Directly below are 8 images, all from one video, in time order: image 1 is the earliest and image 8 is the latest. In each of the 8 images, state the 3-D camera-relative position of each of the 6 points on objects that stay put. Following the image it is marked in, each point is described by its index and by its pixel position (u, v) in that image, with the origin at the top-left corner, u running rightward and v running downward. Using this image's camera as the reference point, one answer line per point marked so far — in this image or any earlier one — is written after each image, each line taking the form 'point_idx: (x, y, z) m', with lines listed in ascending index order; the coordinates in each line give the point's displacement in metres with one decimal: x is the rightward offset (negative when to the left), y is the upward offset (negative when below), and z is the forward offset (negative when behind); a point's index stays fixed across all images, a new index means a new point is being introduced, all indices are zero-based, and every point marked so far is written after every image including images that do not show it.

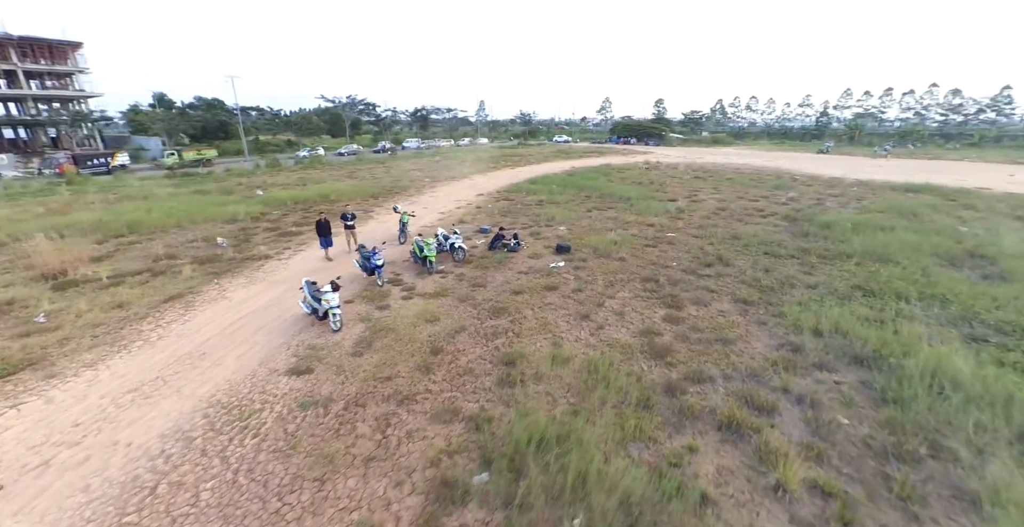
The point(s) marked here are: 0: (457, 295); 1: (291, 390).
0: (-1.3, -0.7, +9.5) m
1: (-3.5, -2.0, +6.4) m
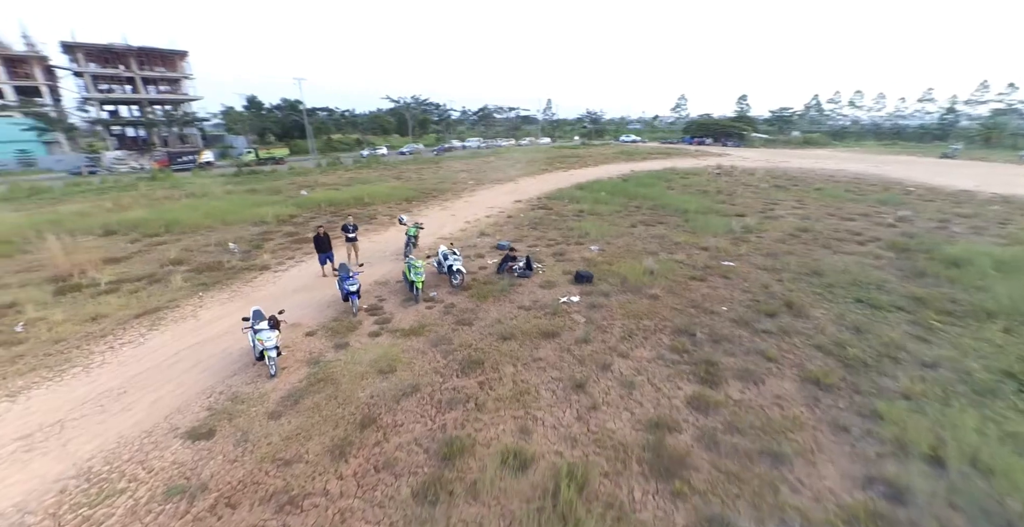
0: (-1.5, -1.4, +7.8) m
1: (-4.2, -2.5, +5.1) m
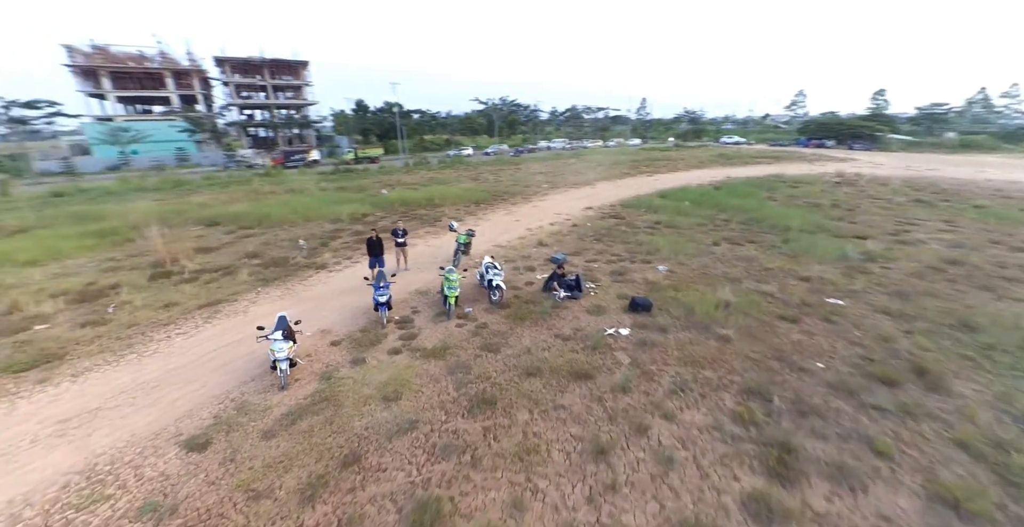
0: (-1.0, -1.7, +7.1) m
1: (-4.3, -2.6, +5.0) m
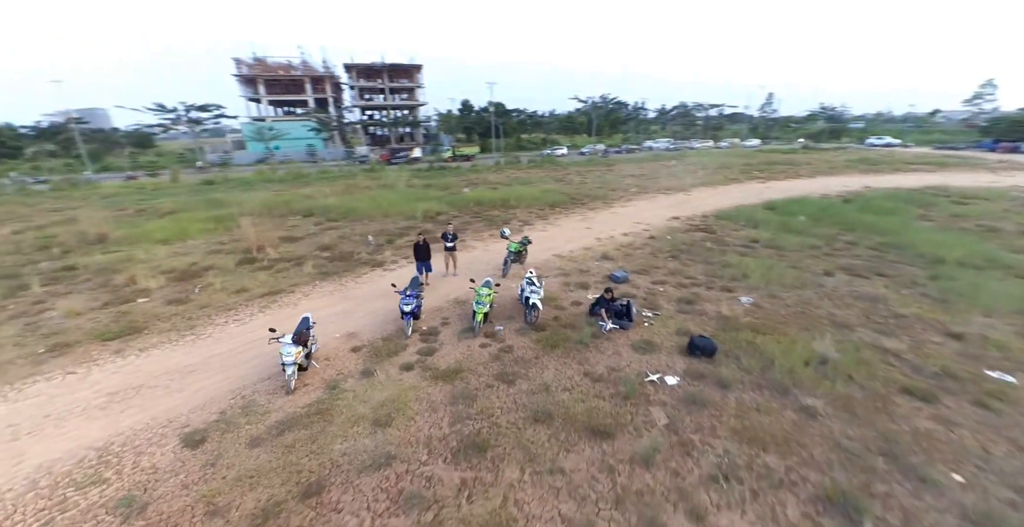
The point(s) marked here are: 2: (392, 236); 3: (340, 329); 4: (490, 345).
0: (-0.8, -1.9, +6.3) m
1: (-4.5, -2.5, +5.1) m
2: (-4.2, +1.0, +14.5) m
3: (-3.4, -1.3, +8.2) m
4: (-0.4, -1.5, +7.5) m
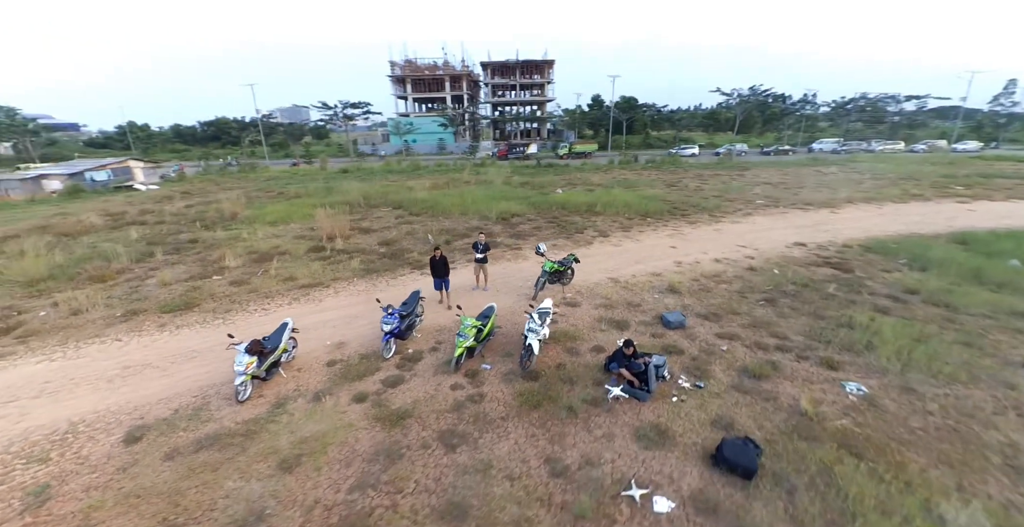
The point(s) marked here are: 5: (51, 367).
0: (-1.5, -2.2, +5.2) m
1: (-5.5, -2.5, +5.2) m
2: (-1.9, +0.9, +13.9) m
3: (-3.3, -1.4, +7.8) m
4: (-0.7, -1.8, +6.2) m
5: (-8.1, -1.8, +7.3) m
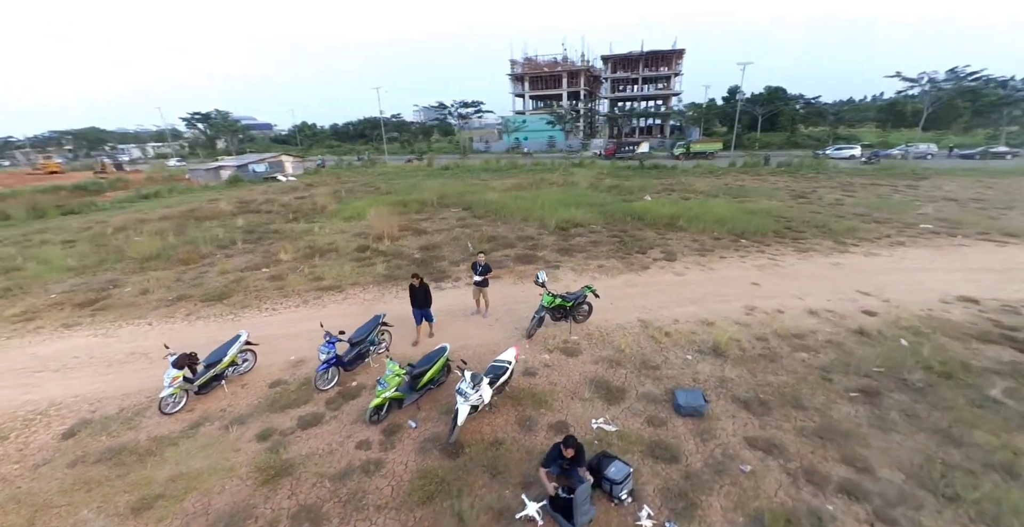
0: (-2.8, -2.5, +4.4) m
1: (-6.6, -2.4, +5.5) m
2: (-0.4, +0.6, +12.8) m
3: (-3.7, -1.6, +7.4) m
4: (-1.7, -2.2, +5.1) m
5: (-8.5, -1.5, +8.3) m
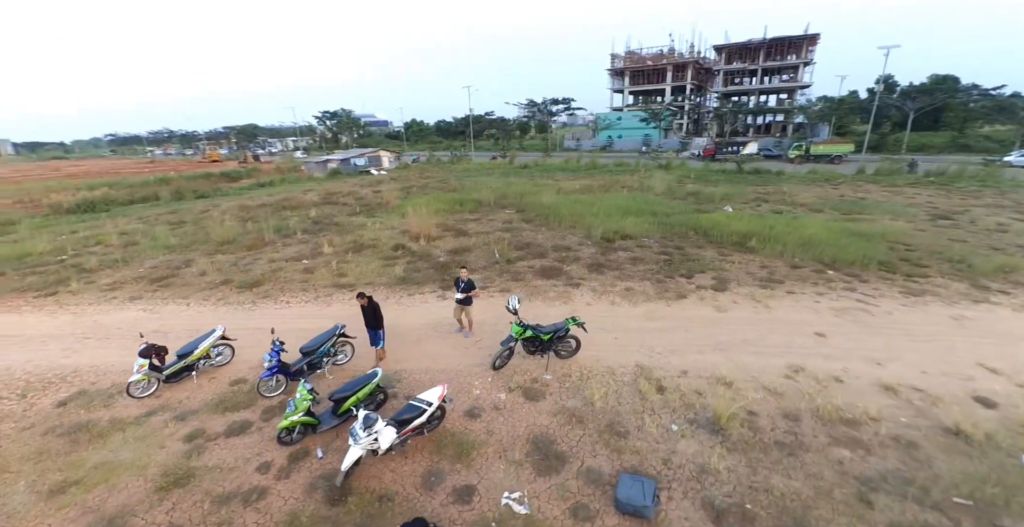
0: (-4.0, -2.6, +4.3) m
1: (-7.4, -2.2, +6.3) m
2: (+0.5, +0.3, +11.9) m
3: (-4.1, -1.5, +7.4) m
4: (-2.8, -2.4, +4.7) m
5: (-8.5, -1.1, +9.4) m
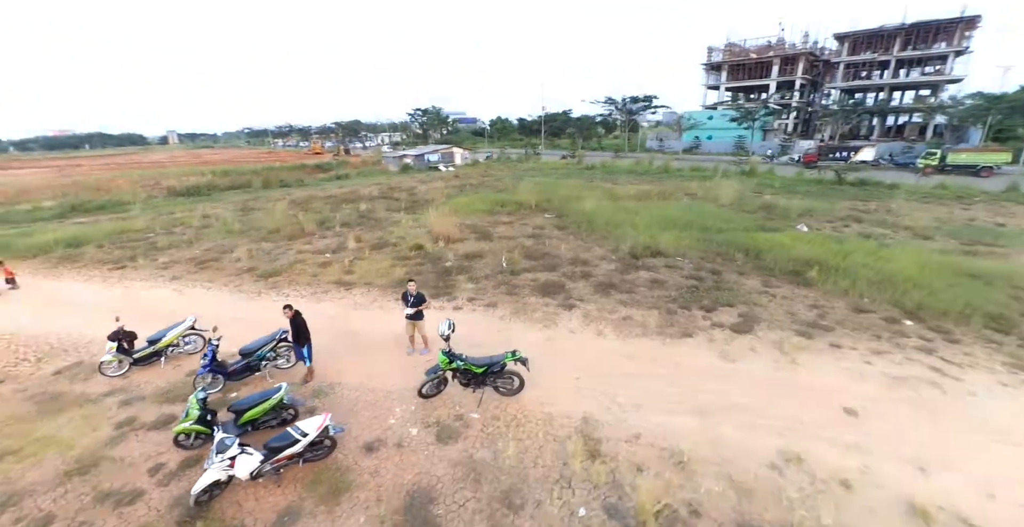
0: (-5.3, -2.5, +4.5) m
1: (-8.2, -1.8, +7.2) m
2: (+0.8, 0.0, +10.9) m
3: (-4.7, -1.5, +7.6) m
4: (-4.1, -2.4, +4.7) m
5: (-8.6, -0.7, +10.4) m
